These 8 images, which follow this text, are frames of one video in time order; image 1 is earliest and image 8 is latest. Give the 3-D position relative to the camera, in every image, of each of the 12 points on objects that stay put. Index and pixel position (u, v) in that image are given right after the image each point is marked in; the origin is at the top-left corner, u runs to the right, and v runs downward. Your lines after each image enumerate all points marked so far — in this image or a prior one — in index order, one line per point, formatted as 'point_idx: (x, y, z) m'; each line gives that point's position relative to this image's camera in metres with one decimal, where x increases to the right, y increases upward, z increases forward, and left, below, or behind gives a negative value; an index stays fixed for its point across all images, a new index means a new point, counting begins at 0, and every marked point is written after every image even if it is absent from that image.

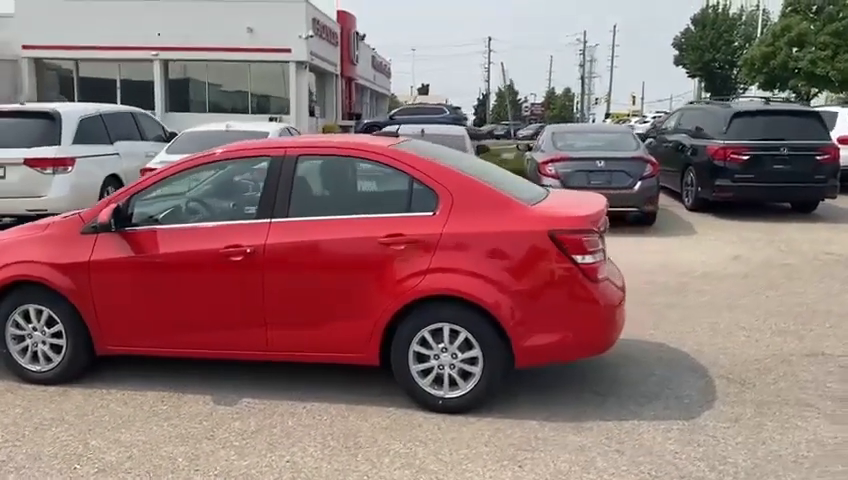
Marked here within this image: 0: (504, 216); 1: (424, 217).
0: (+0.5, +0.2, +4.7) m
1: (0.0, +0.2, +4.7) m
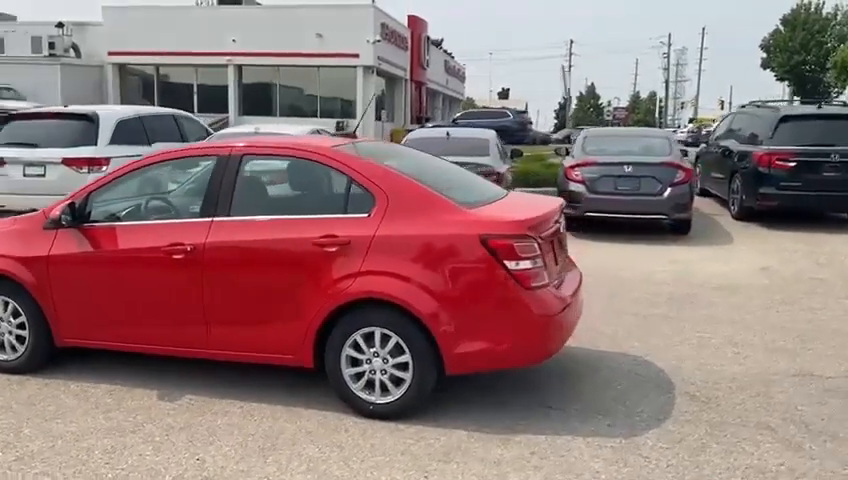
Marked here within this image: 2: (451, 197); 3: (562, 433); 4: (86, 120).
0: (+0.1, +0.1, +4.6) m
1: (-0.4, +0.1, +4.7) m
2: (+0.1, +0.3, +4.8) m
3: (+0.8, -1.2, +4.5) m
4: (-5.5, +1.9, +11.8) m
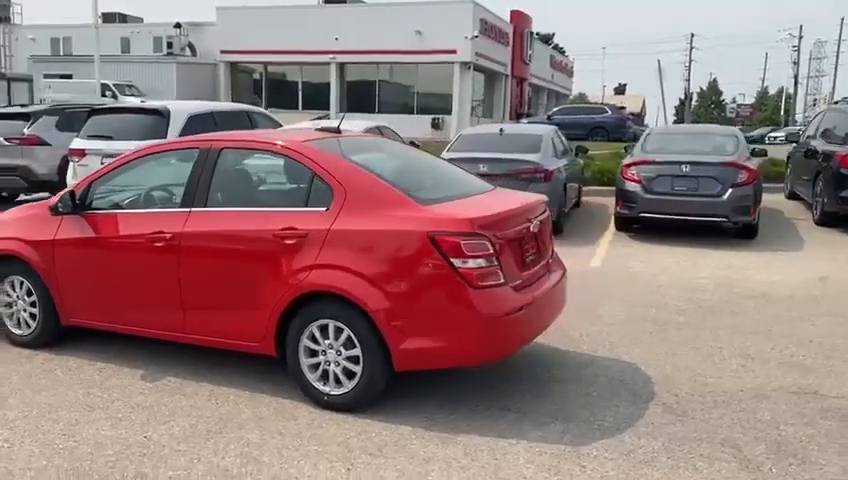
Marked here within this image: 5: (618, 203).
0: (-0.2, +0.2, +4.6) m
1: (-0.7, +0.2, +4.8) m
2: (-0.1, +0.3, +4.8) m
3: (+0.5, -1.2, +4.4) m
4: (-4.6, +2.1, +12.5) m
5: (+3.0, +0.6, +11.5) m
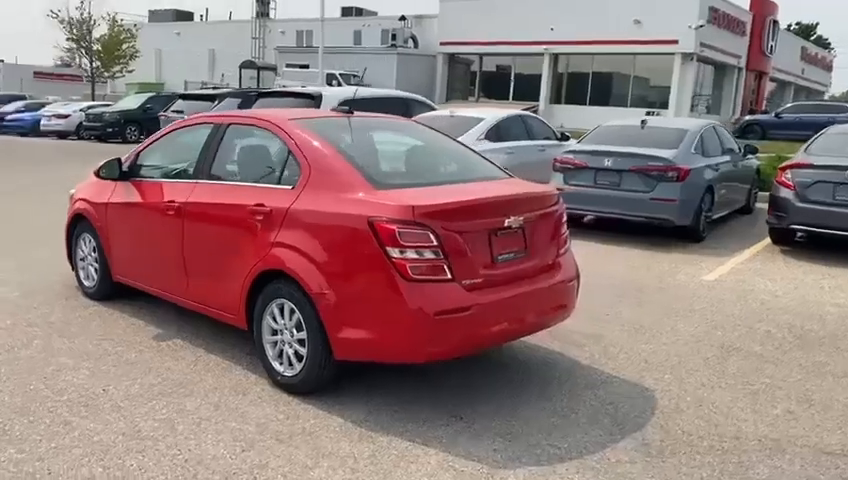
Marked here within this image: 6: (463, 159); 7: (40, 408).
0: (-0.5, +0.3, +4.4) m
1: (-0.9, +0.3, +4.7) m
2: (-0.3, +0.4, +4.6) m
3: (0.0, -1.1, +4.0) m
4: (-2.1, +2.6, +13.3) m
5: (+4.7, +0.4, +10.0) m
6: (+0.3, +0.7, +5.8) m
7: (-2.3, -1.0, +4.3) m
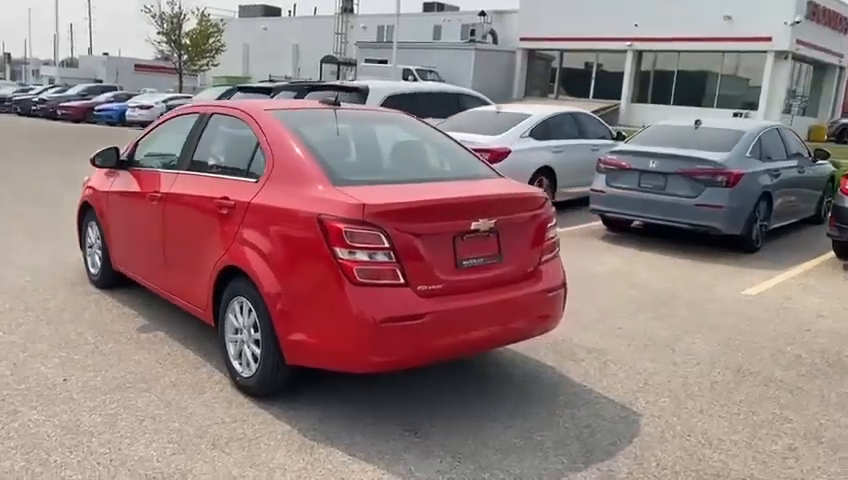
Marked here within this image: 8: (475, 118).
0: (-0.7, +0.3, +4.2) m
1: (-1.1, +0.3, +4.5) m
2: (-0.5, +0.4, +4.4) m
3: (-0.3, -1.2, +3.8) m
4: (-1.2, +2.7, +13.1) m
5: (+5.1, +0.2, +9.1) m
6: (+0.2, +0.6, +5.5) m
7: (-2.5, -0.9, +4.3) m
8: (+0.8, +2.0, +12.0) m
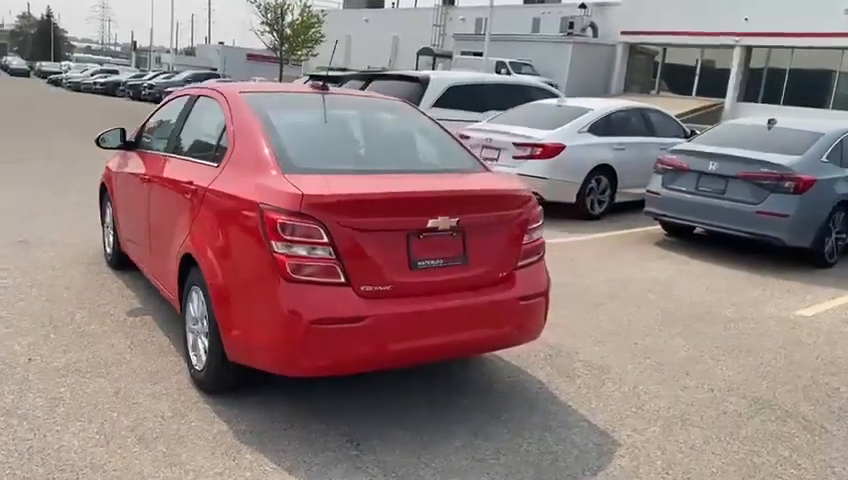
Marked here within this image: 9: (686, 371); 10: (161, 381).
0: (-0.9, +0.3, +4.0) m
1: (-1.3, +0.4, +4.4) m
2: (-0.7, +0.5, +4.1) m
3: (-0.6, -1.1, +3.5) m
4: (-0.1, +2.8, +12.9) m
5: (+5.5, 0.0, +8.1) m
6: (+0.2, +0.7, +5.1) m
7: (-2.8, -0.8, +4.3) m
8: (+1.7, +2.0, +11.5) m
9: (+1.9, -0.9, +5.2) m
10: (-1.6, -0.9, +4.4) m
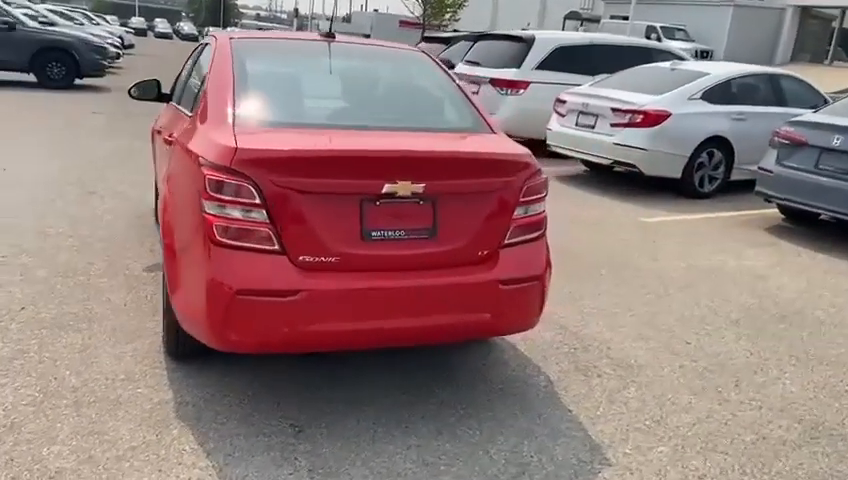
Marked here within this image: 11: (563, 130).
0: (-1.1, +0.5, +3.6) m
1: (-1.3, +0.7, +4.1) m
2: (-0.8, +0.7, +3.7) m
3: (-0.9, -0.9, +3.2) m
4: (+1.6, +3.3, +12.1) m
5: (+6.0, 0.0, +6.4) m
6: (+0.3, +0.8, +4.5) m
7: (-2.8, -0.4, +4.4) m
8: (+3.1, +2.3, +10.4) m
9: (+1.9, -0.8, +4.4) m
10: (-1.7, -0.6, +4.2) m
11: (+1.9, +1.5, +10.1) m
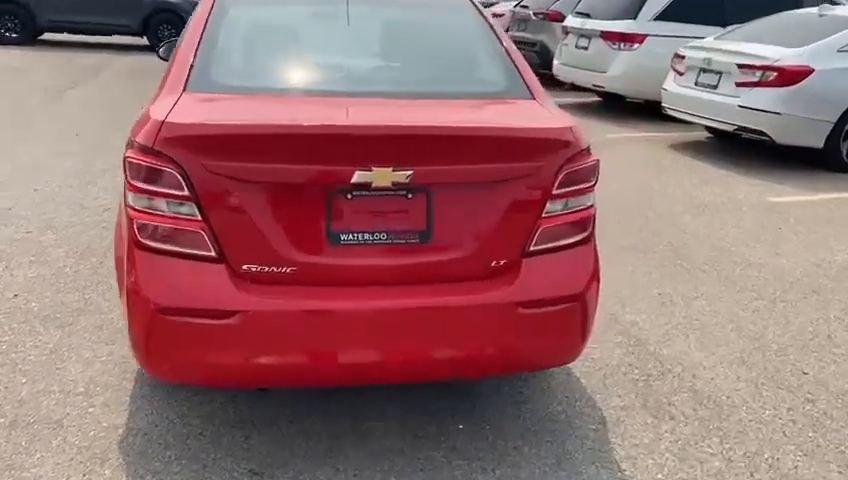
0: (-1.0, +0.6, +2.9) m
1: (-1.2, +0.7, +3.4) m
2: (-0.8, +0.7, +2.9) m
3: (-1.0, -0.9, +2.5) m
4: (+3.1, +3.6, +10.6) m
5: (+6.4, 0.0, +4.5) m
6: (+0.4, +0.9, +3.5) m
7: (-2.7, -0.3, +4.0) m
8: (+4.3, +2.6, +8.7) m
9: (+2.0, -0.9, +3.2) m
10: (-1.5, -0.5, +3.6) m
11: (+3.1, +1.8, +8.7) m
